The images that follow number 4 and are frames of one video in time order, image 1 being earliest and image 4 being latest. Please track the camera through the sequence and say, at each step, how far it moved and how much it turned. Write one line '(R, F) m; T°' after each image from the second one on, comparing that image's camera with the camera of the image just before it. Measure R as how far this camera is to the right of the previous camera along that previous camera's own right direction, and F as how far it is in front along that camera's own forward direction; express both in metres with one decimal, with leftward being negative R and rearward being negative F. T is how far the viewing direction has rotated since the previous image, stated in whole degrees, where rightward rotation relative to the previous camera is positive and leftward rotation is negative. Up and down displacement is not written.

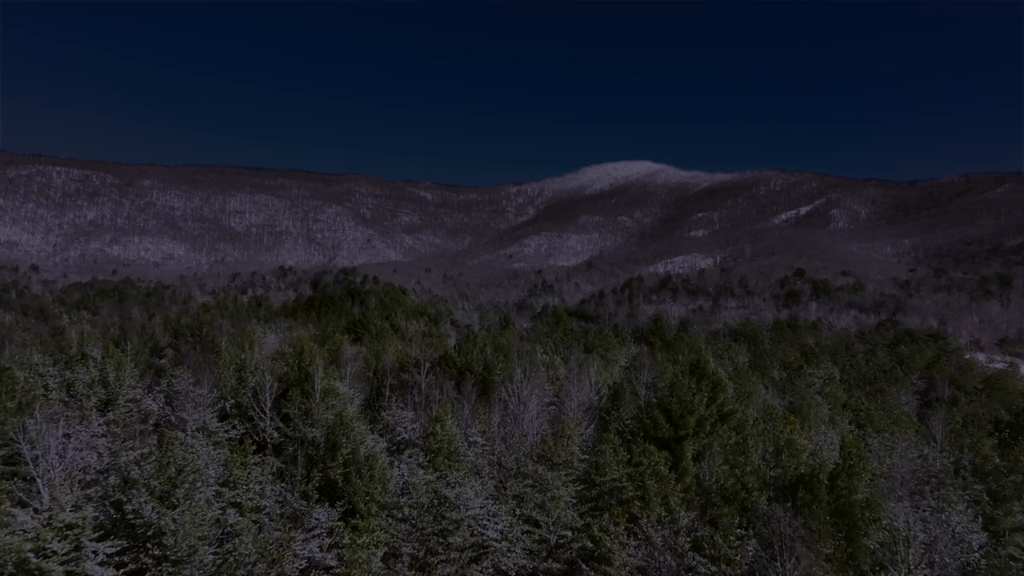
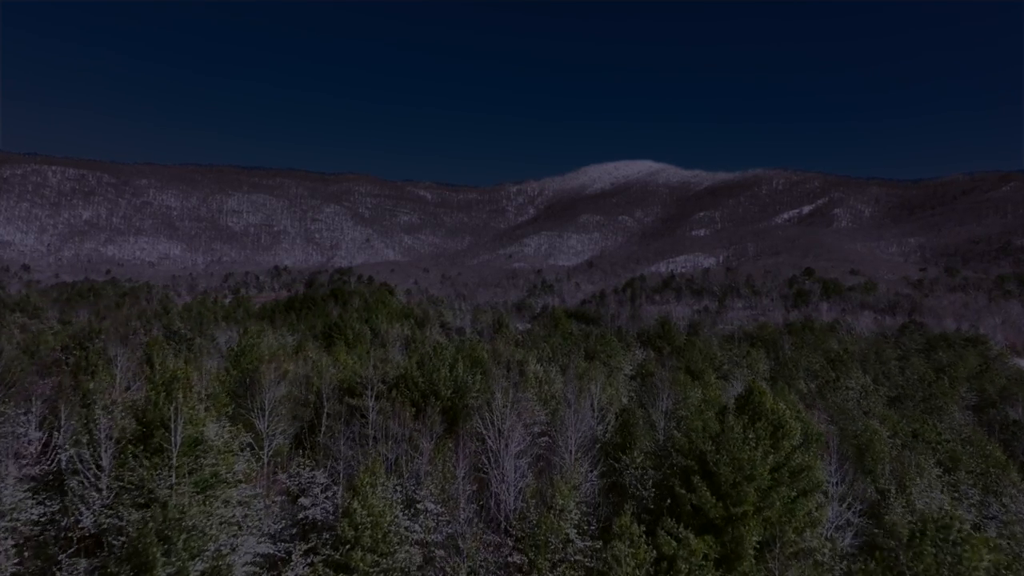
(+0.3, +3.1) m; 0°
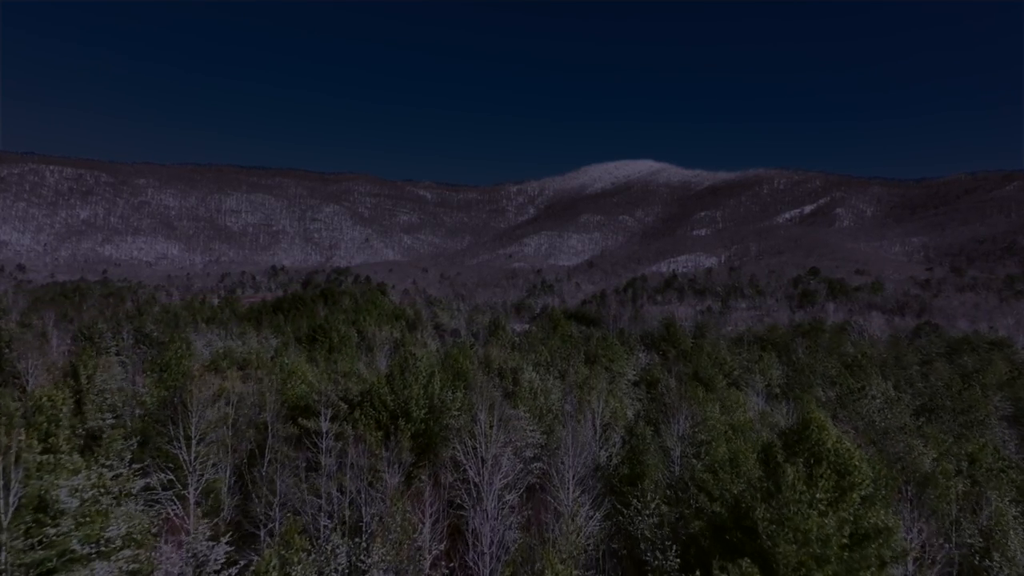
(+0.2, +1.7) m; 0°
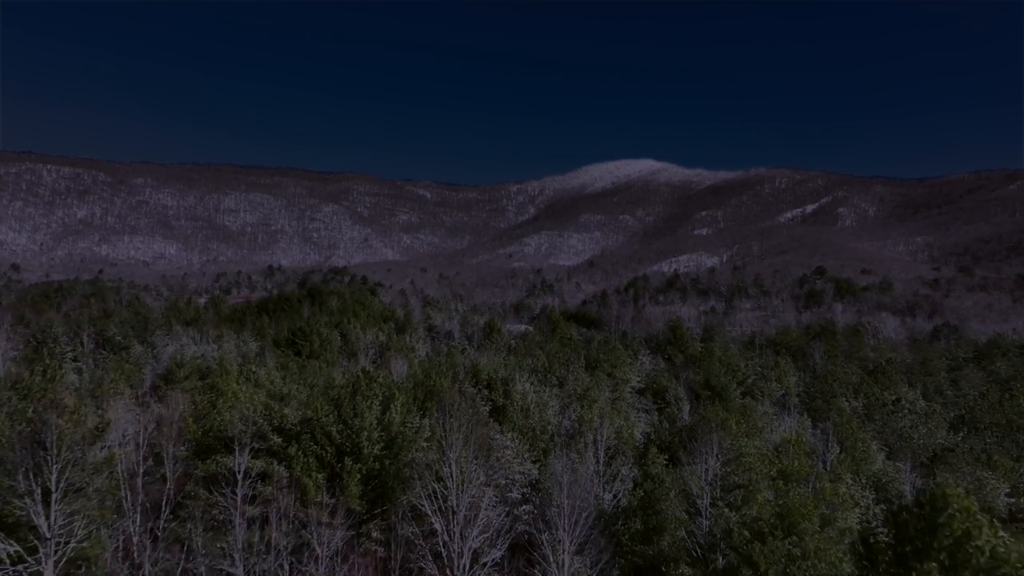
(+0.2, +1.9) m; 0°
